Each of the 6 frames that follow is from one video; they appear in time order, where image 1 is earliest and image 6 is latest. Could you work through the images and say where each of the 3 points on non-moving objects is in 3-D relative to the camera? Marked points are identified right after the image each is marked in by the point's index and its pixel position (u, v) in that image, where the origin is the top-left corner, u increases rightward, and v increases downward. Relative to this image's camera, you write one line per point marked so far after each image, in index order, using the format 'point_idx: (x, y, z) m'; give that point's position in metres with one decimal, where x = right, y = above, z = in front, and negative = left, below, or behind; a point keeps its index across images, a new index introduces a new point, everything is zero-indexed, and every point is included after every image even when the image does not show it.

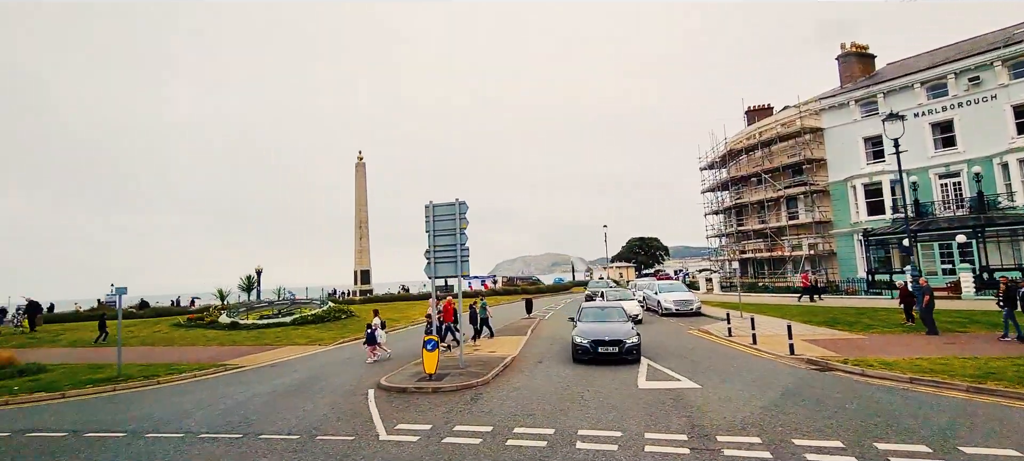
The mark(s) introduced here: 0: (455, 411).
0: (-0.9, -3.0, +8.0) m
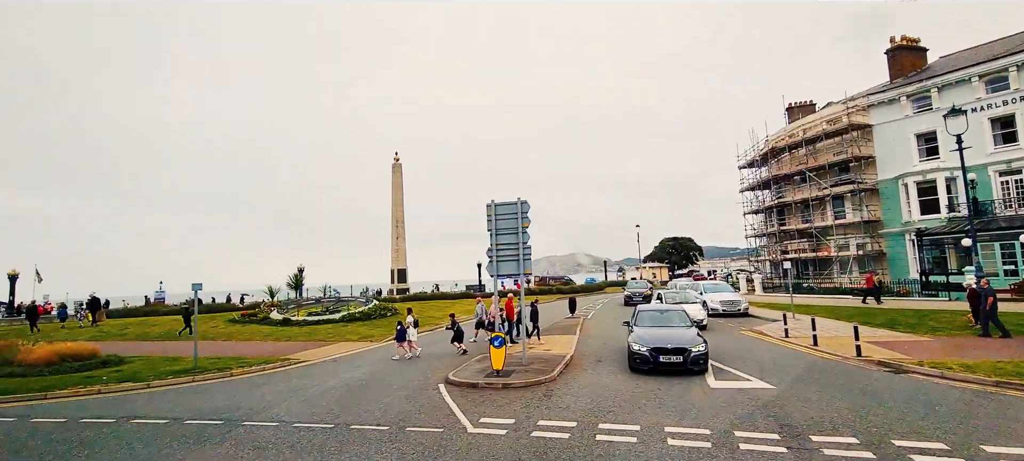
0: (+0.4, -2.9, +8.1) m
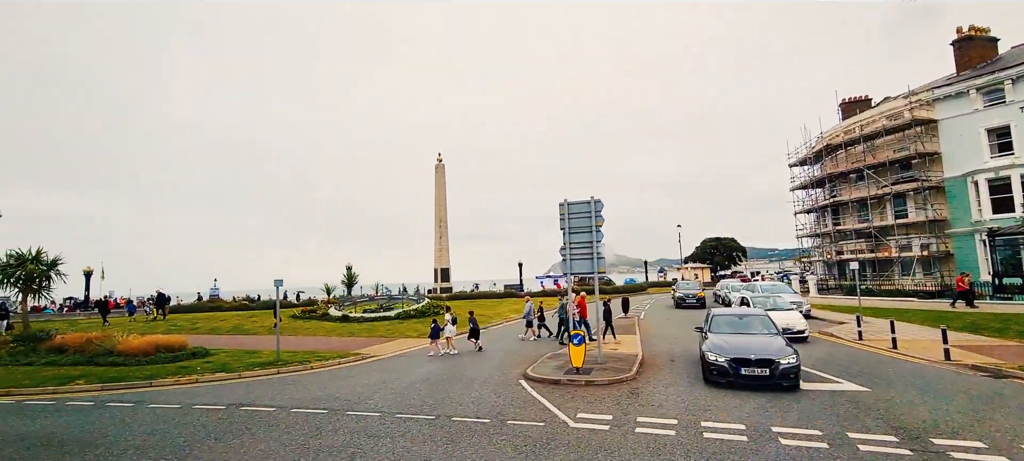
0: (+1.9, -2.9, +8.2) m
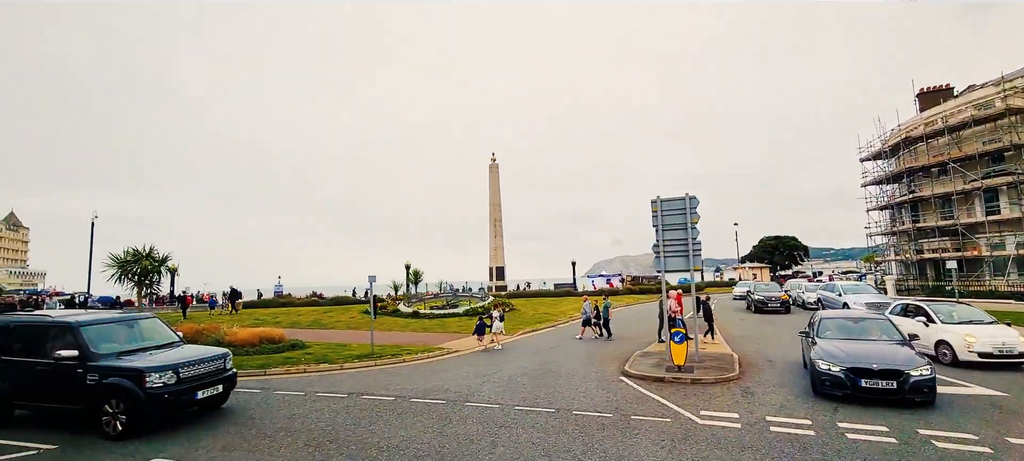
0: (+3.8, -2.8, +8.0) m
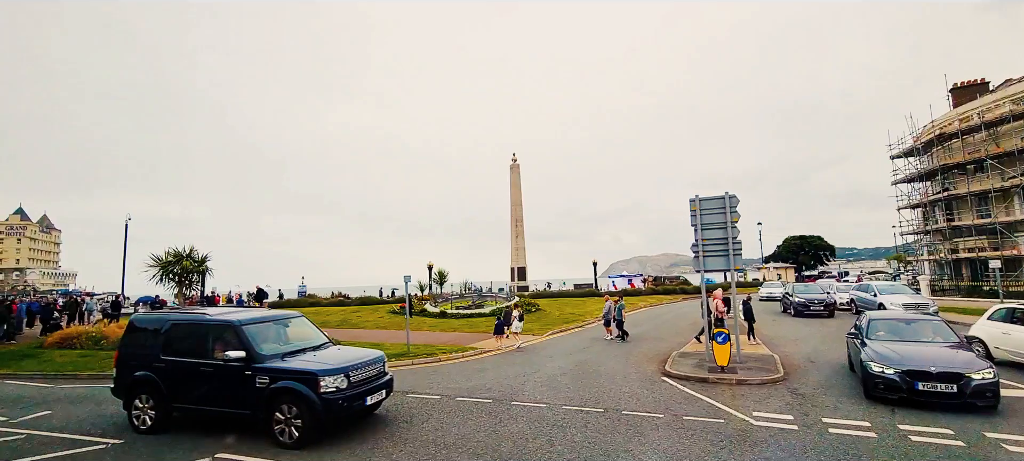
0: (+4.6, -2.8, +7.9) m
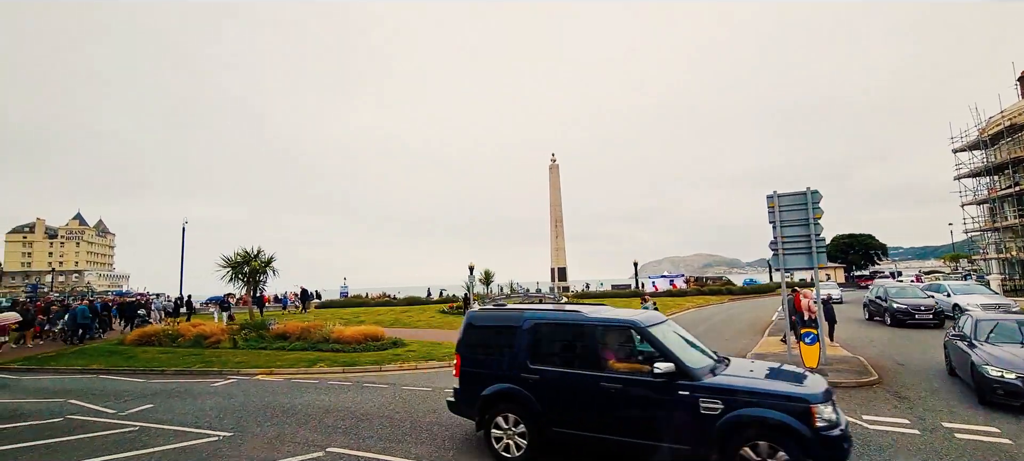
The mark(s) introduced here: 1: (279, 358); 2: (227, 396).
0: (+6.1, -2.7, +7.6) m
1: (-6.3, -3.4, +13.2) m
2: (-5.6, -3.2, +9.5) m
